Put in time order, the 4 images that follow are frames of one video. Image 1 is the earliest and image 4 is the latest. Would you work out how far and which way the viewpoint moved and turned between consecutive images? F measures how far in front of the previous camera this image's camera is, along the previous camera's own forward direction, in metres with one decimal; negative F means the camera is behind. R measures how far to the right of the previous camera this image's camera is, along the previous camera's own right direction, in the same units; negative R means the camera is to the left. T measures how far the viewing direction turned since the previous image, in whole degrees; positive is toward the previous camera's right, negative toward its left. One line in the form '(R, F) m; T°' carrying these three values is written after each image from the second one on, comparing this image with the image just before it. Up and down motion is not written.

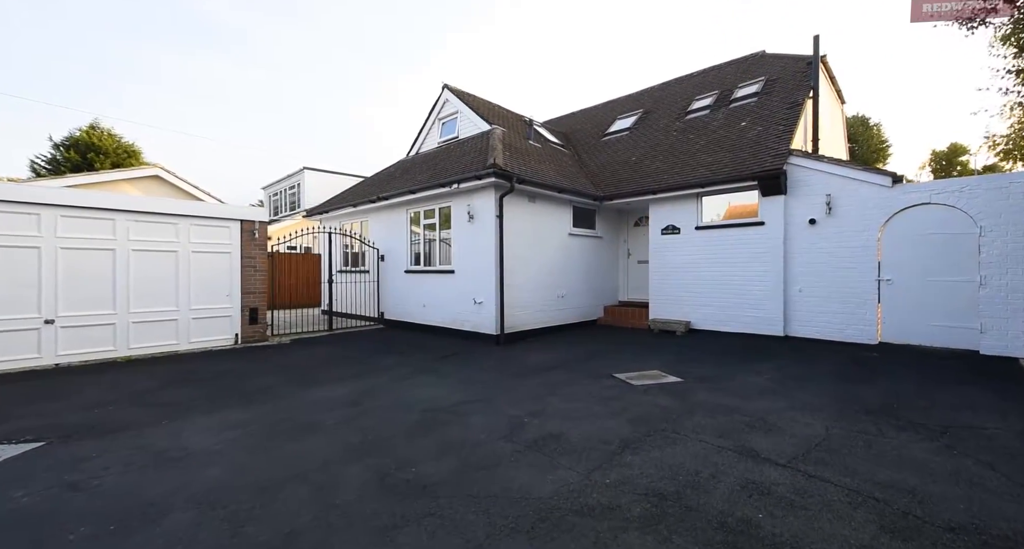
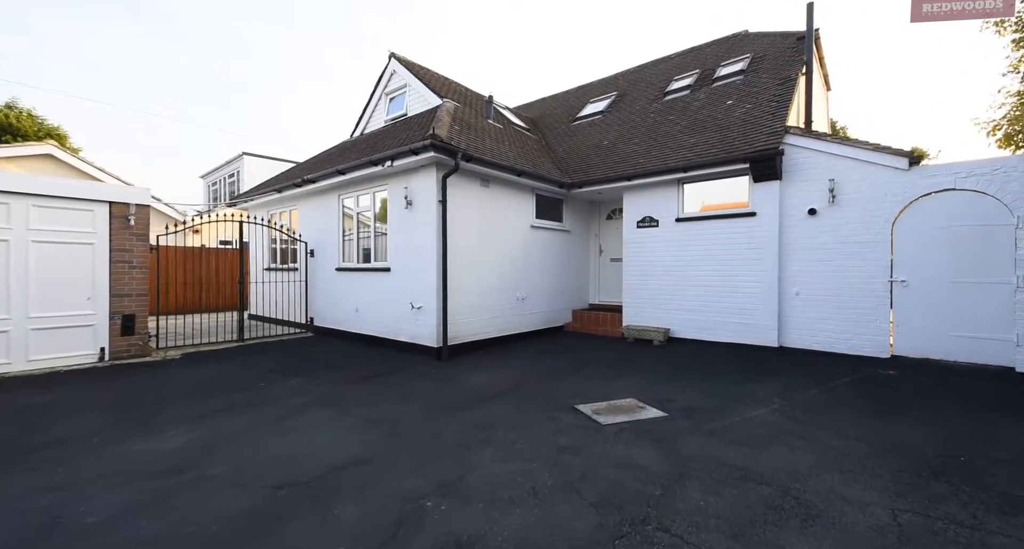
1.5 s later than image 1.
(+0.5, +1.6) m; +3°
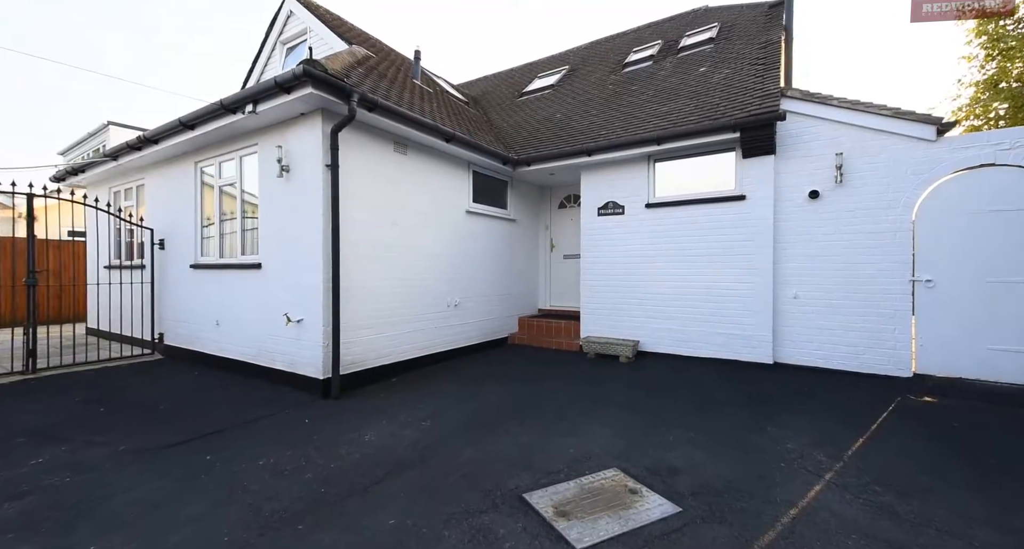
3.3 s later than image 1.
(+0.2, +2.0) m; +7°
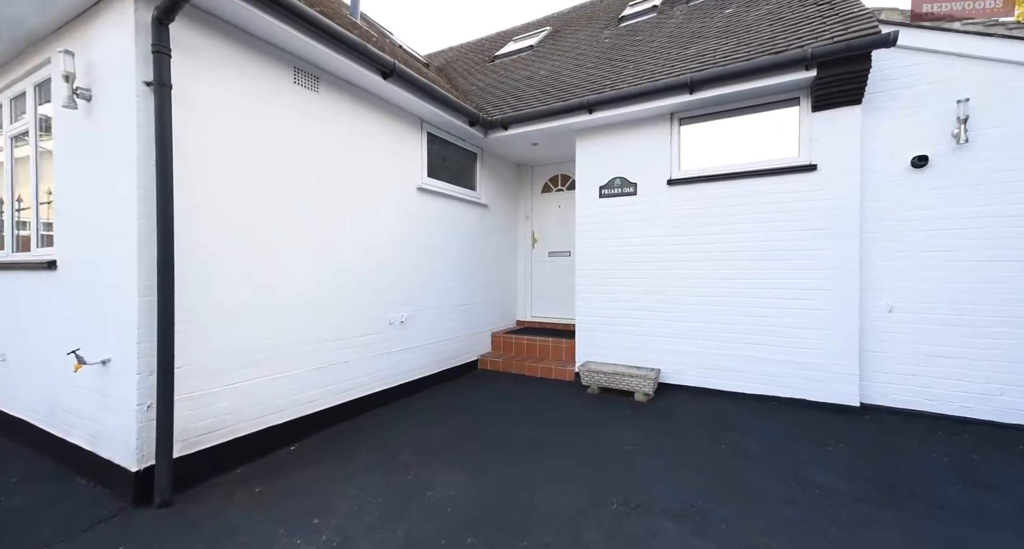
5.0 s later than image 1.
(0.0, +2.1) m; +4°
